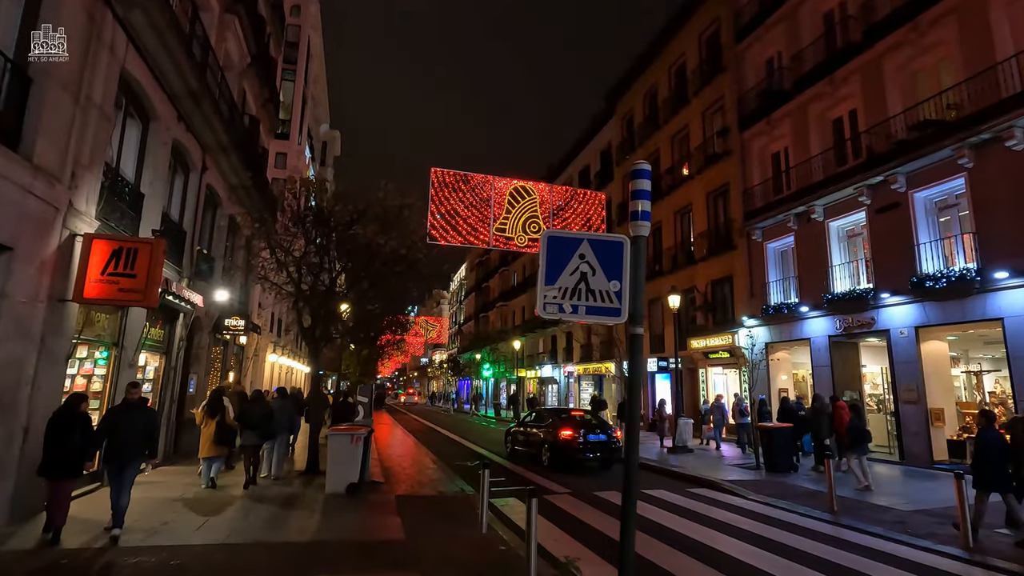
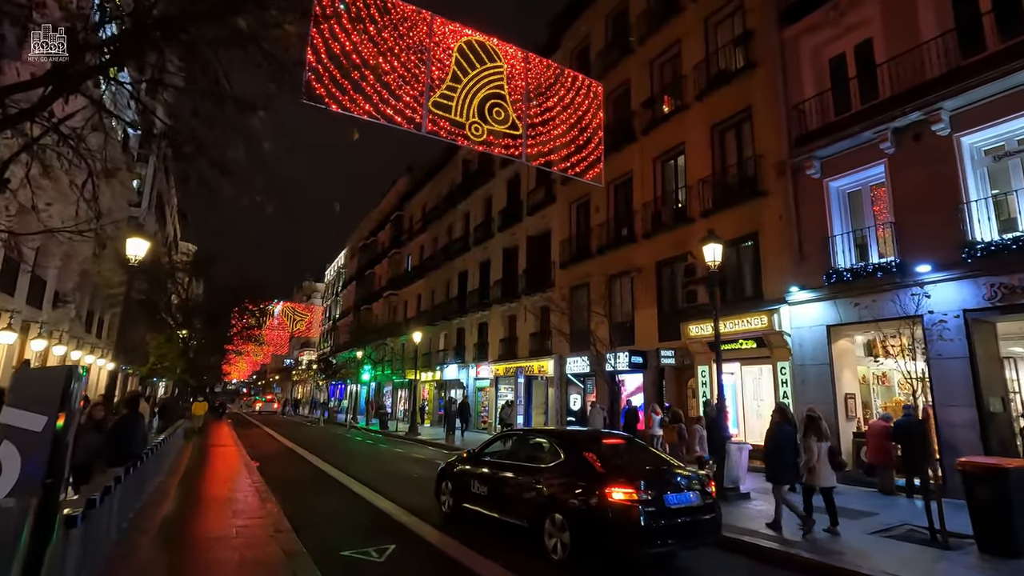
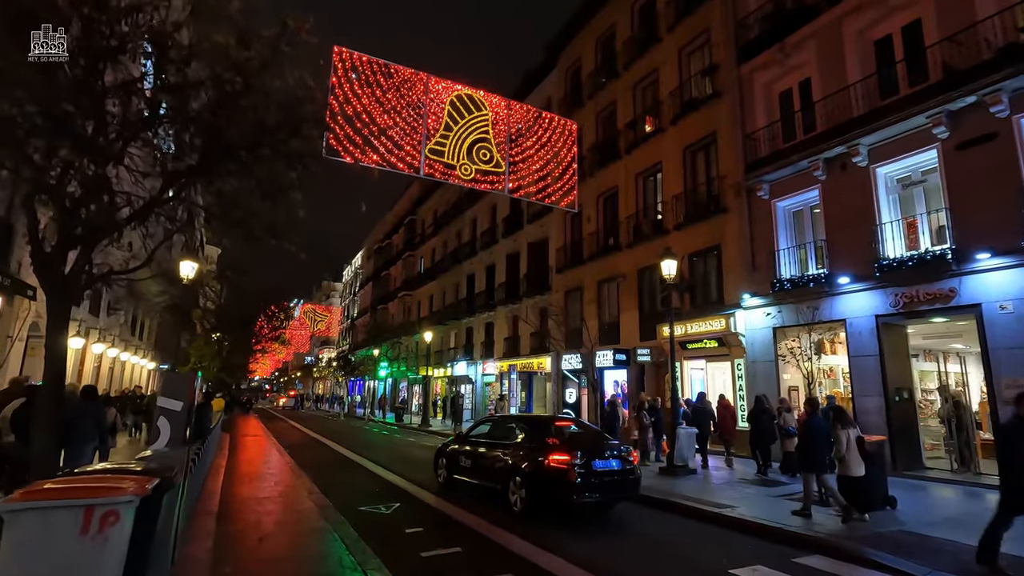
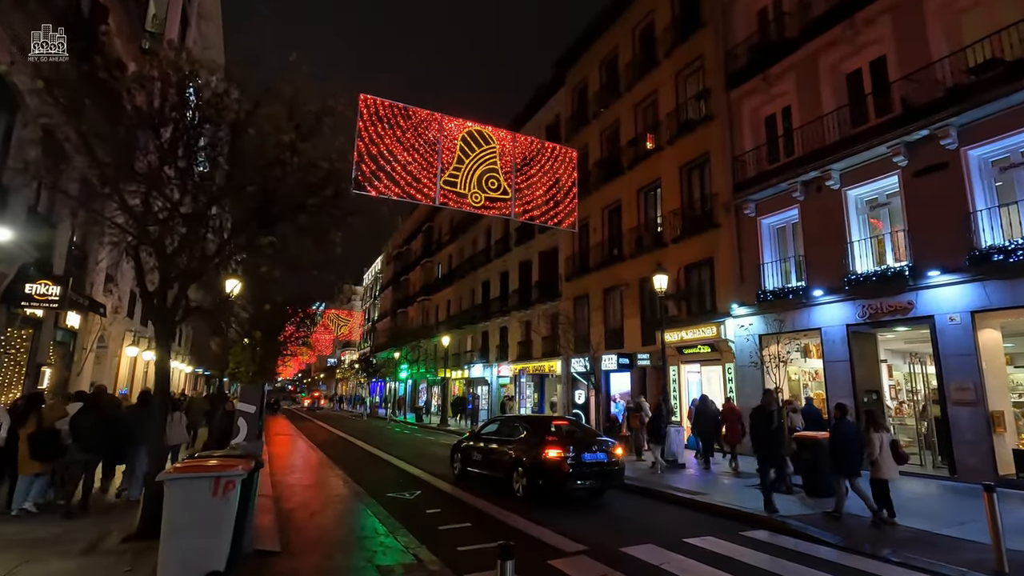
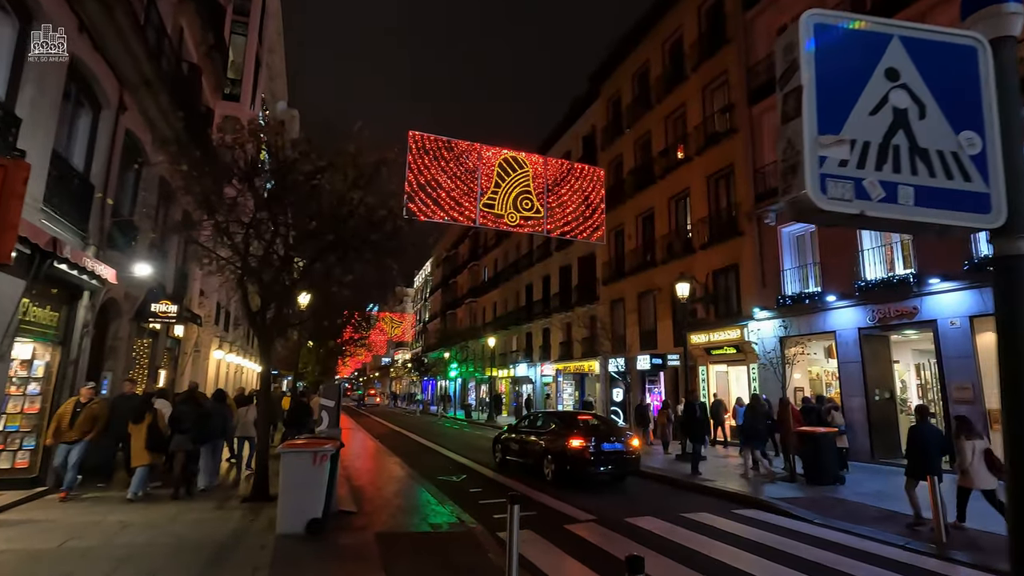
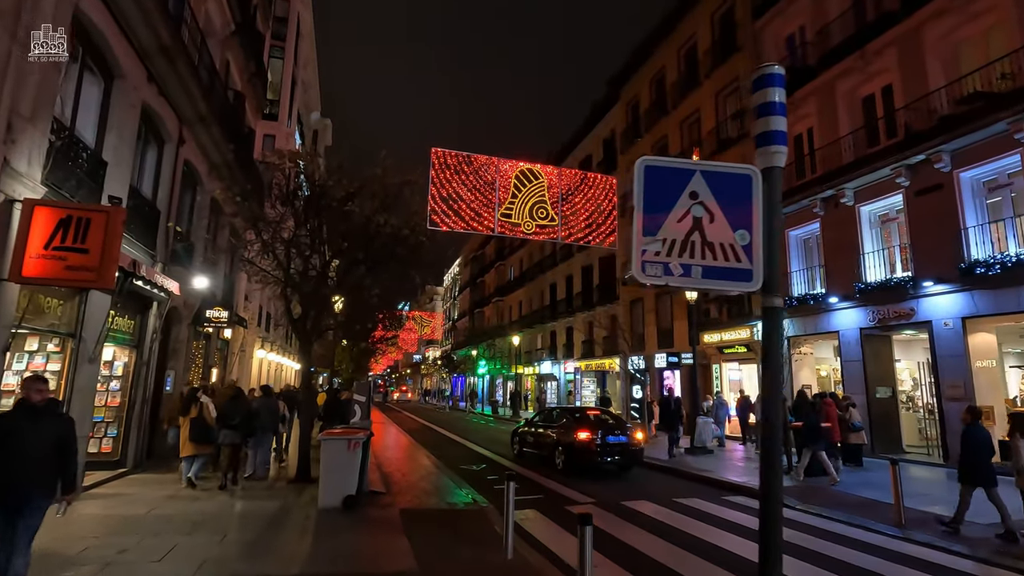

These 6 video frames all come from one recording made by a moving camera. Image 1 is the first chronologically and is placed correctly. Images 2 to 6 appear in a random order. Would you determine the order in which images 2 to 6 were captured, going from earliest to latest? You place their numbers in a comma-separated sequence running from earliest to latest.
6, 5, 4, 3, 2
